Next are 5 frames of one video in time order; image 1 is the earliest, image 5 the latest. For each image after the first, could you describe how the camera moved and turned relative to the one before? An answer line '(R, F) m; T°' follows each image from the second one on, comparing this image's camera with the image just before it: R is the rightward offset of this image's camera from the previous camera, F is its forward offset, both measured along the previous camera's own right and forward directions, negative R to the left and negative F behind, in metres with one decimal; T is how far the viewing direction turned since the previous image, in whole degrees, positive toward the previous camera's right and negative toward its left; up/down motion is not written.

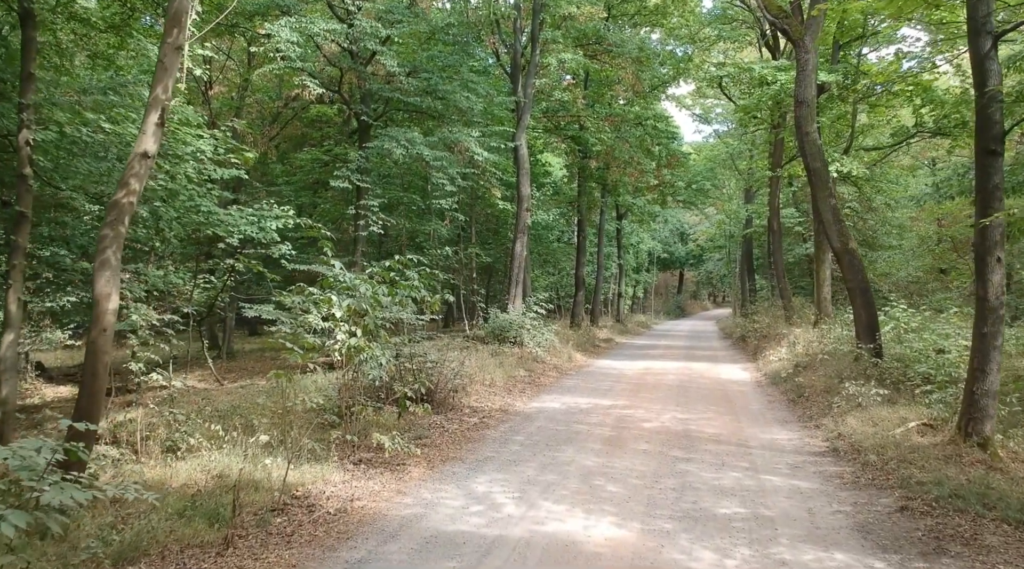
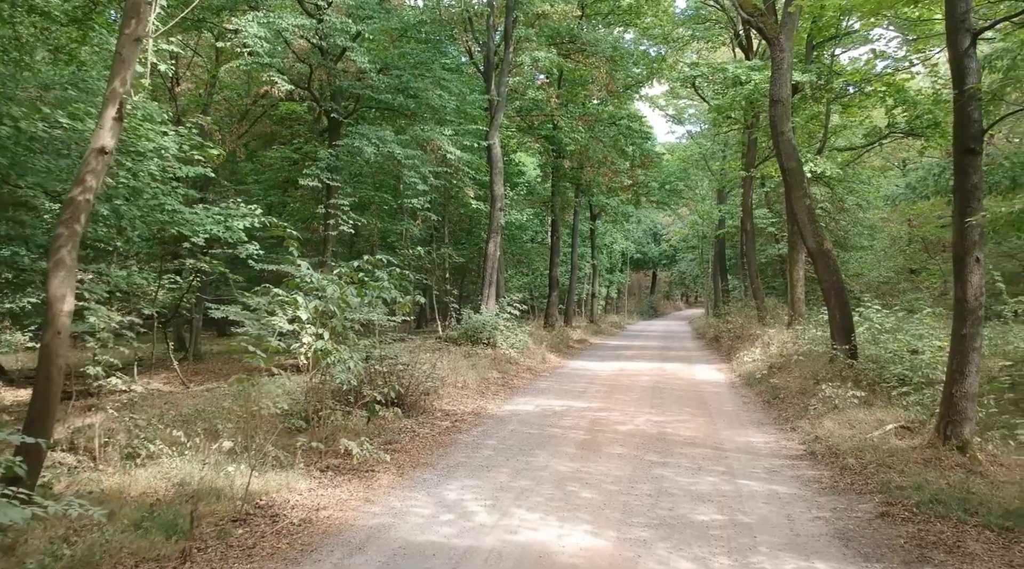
(0.0, +0.2) m; +2°
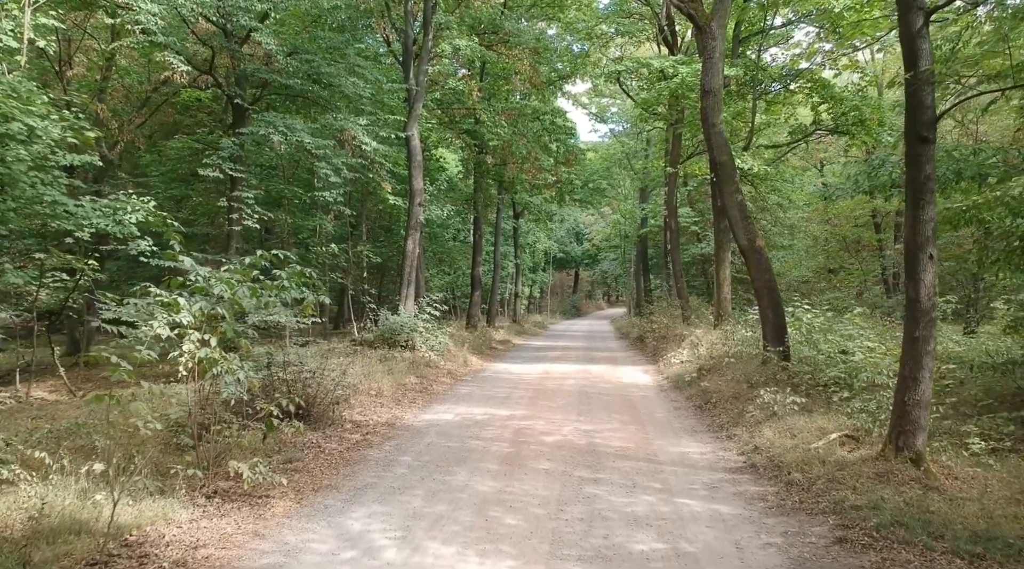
(+0.1, +0.9) m; +6°
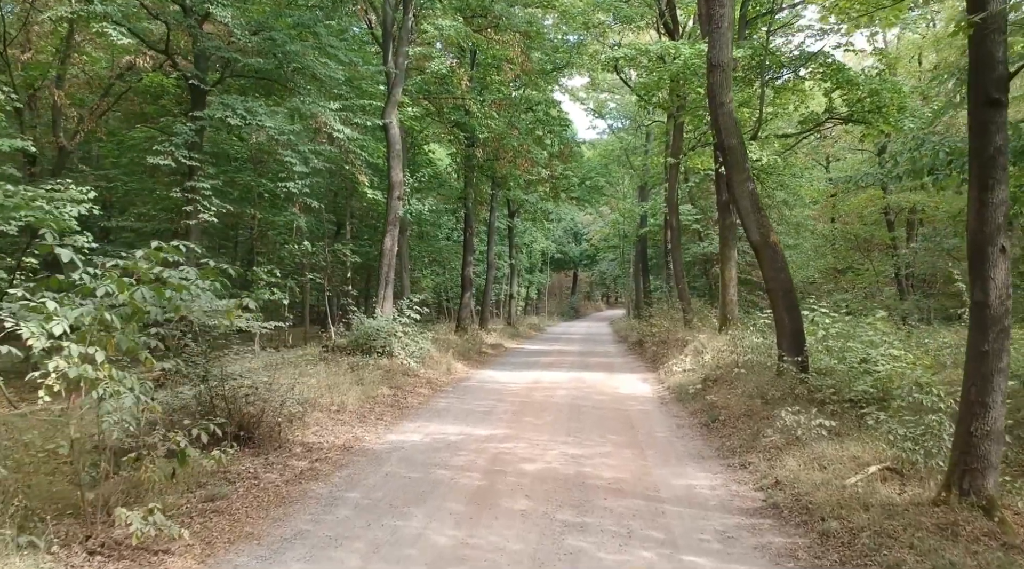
(+0.3, +1.5) m; 0°
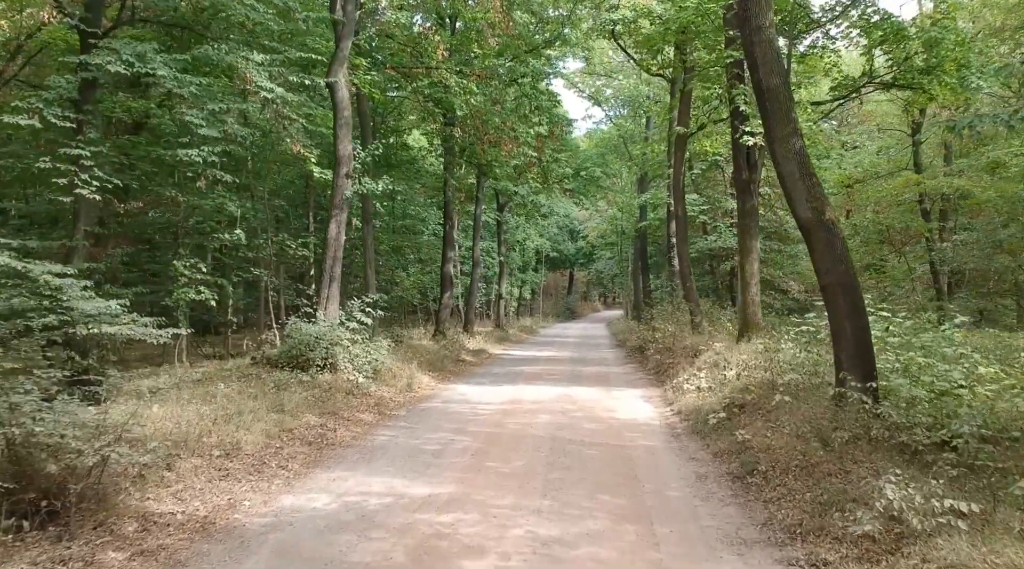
(+0.4, +3.1) m; 0°
